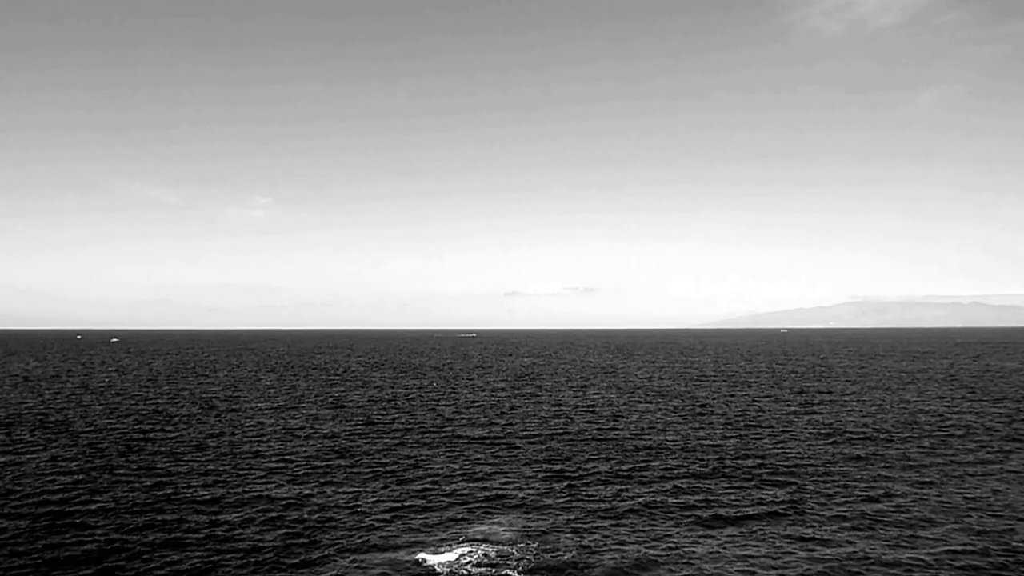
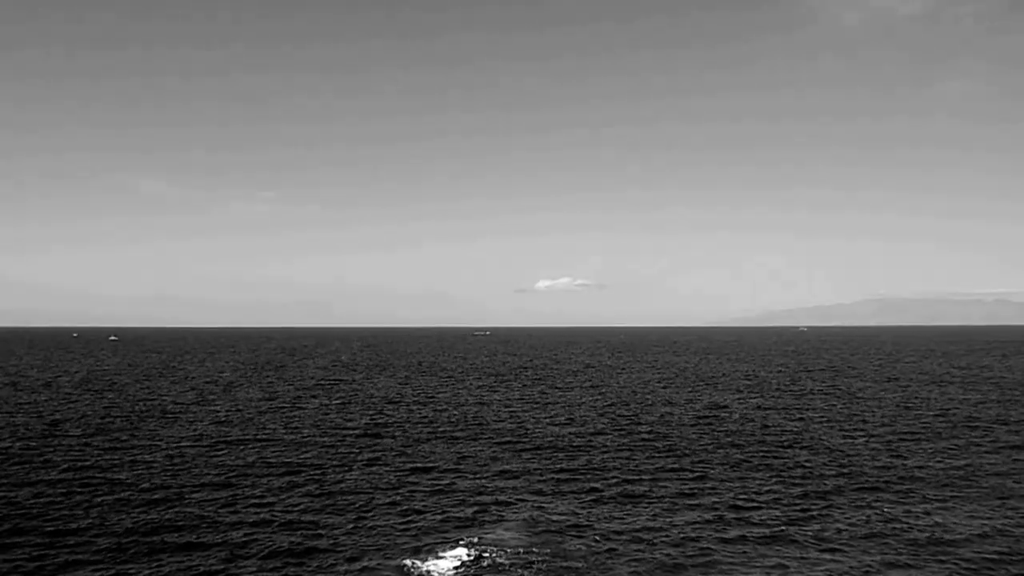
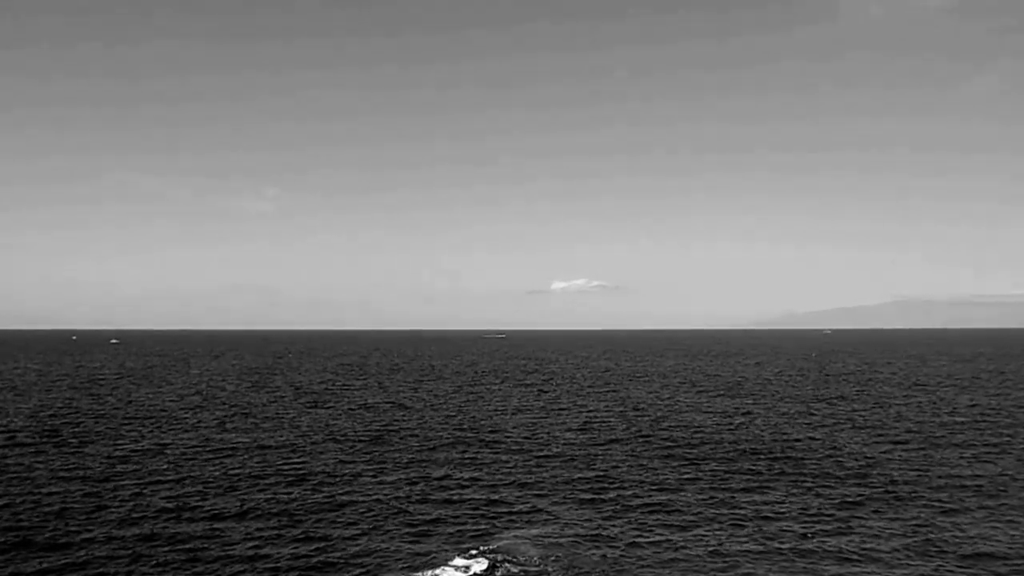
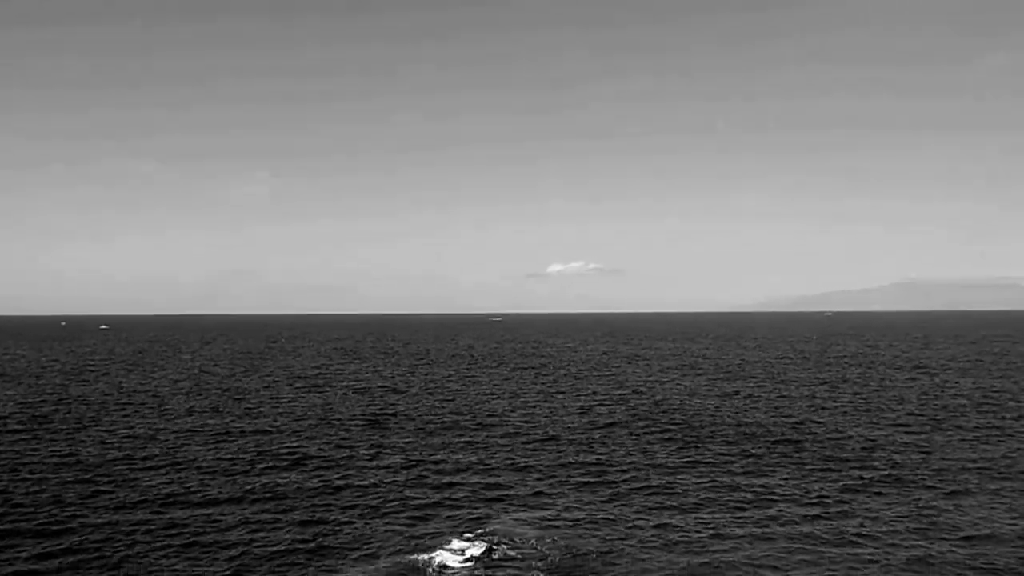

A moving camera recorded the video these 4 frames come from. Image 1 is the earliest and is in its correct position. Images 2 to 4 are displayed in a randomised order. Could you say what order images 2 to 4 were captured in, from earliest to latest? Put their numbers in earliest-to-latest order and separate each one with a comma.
2, 3, 4
